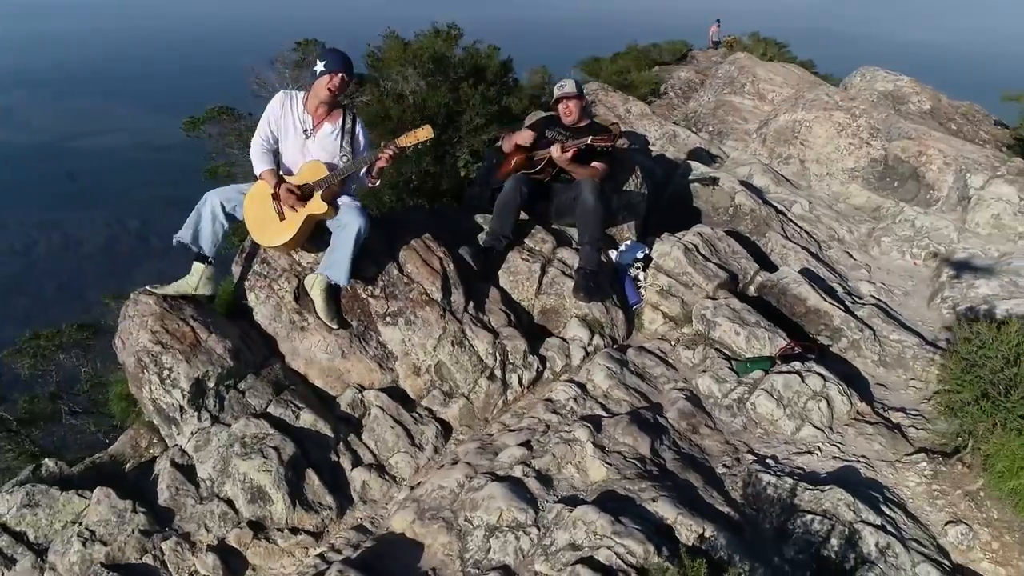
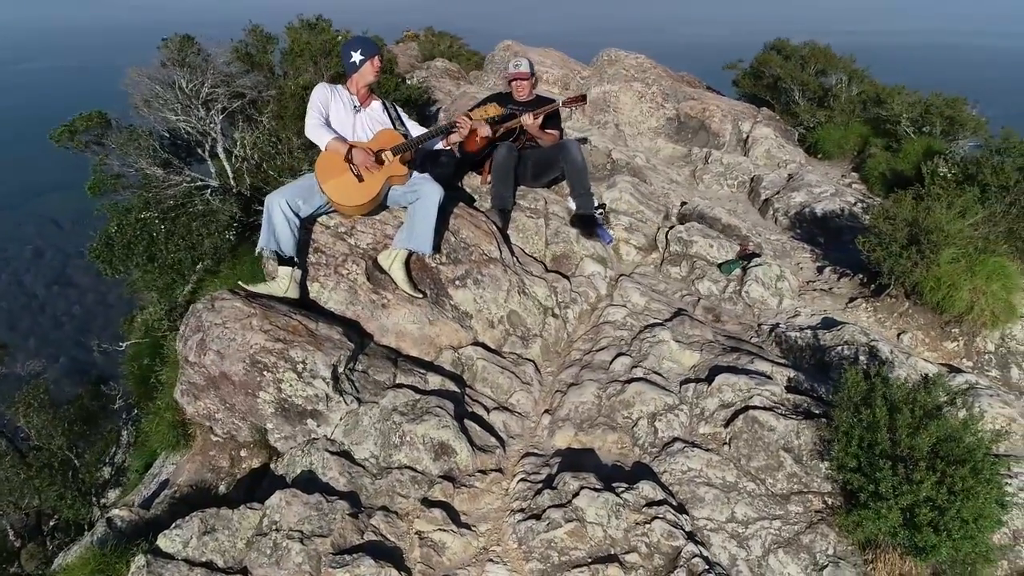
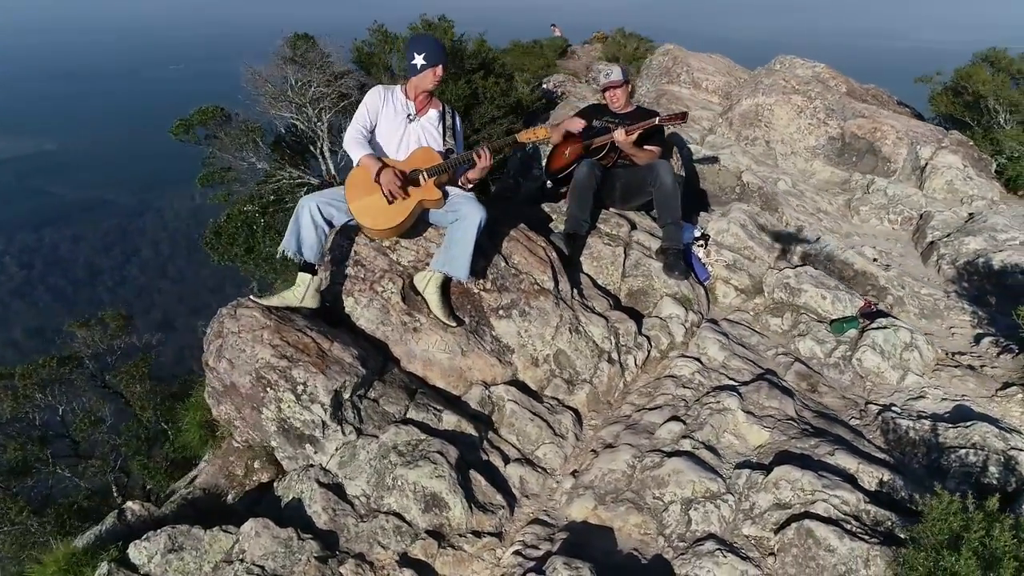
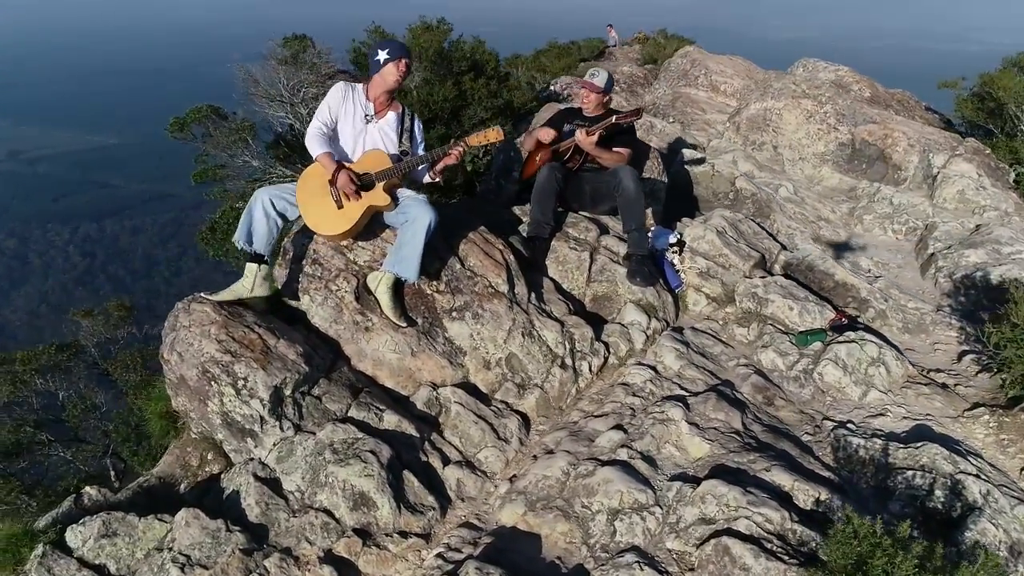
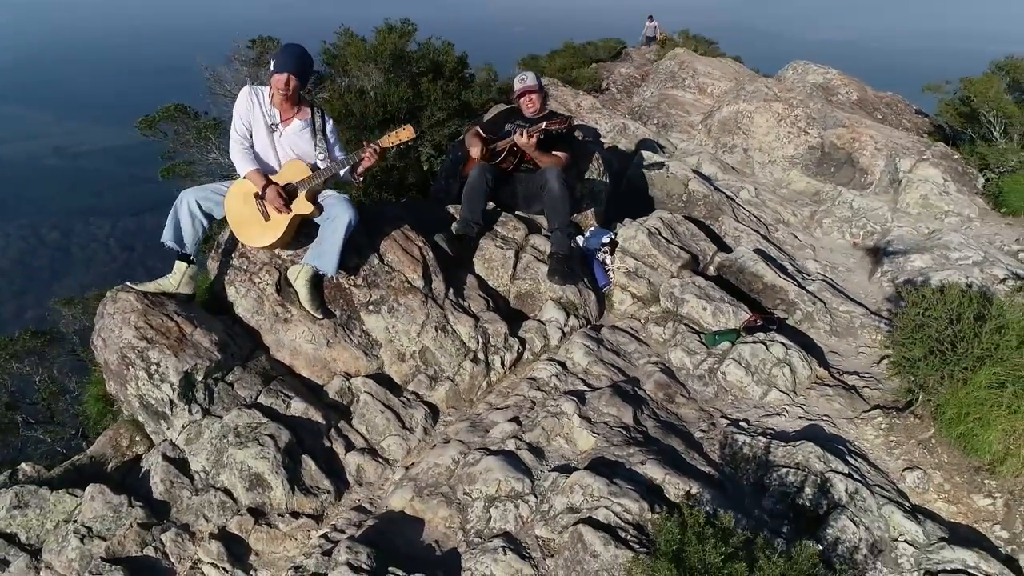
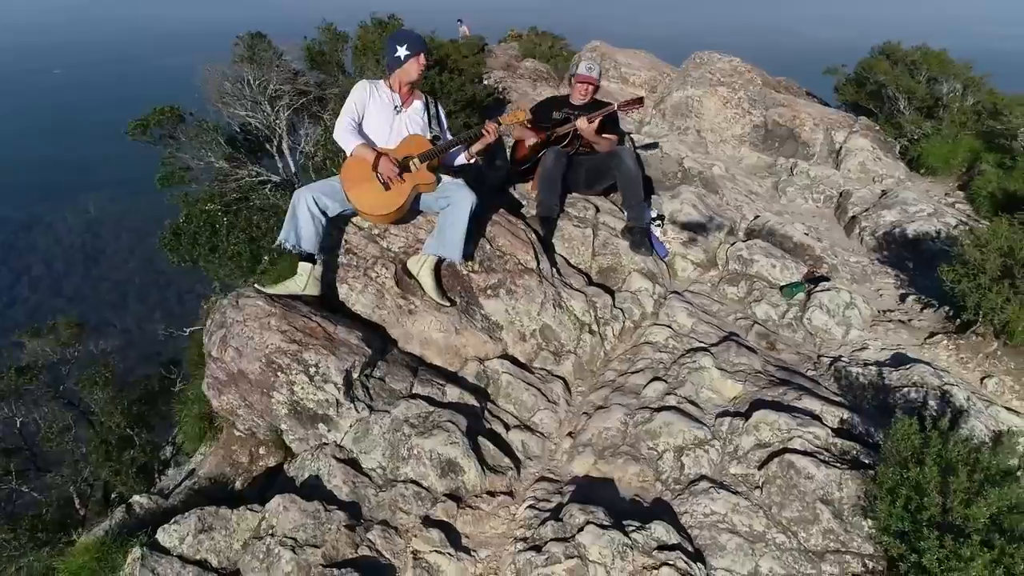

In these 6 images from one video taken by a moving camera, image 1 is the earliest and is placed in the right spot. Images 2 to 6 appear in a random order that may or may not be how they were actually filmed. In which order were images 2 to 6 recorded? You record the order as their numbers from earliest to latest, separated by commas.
5, 4, 3, 6, 2
